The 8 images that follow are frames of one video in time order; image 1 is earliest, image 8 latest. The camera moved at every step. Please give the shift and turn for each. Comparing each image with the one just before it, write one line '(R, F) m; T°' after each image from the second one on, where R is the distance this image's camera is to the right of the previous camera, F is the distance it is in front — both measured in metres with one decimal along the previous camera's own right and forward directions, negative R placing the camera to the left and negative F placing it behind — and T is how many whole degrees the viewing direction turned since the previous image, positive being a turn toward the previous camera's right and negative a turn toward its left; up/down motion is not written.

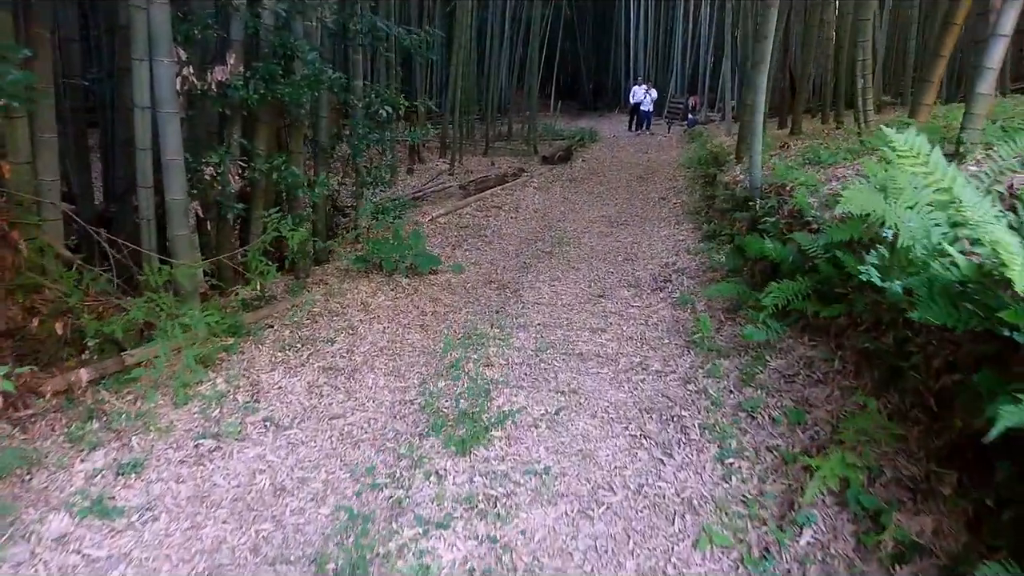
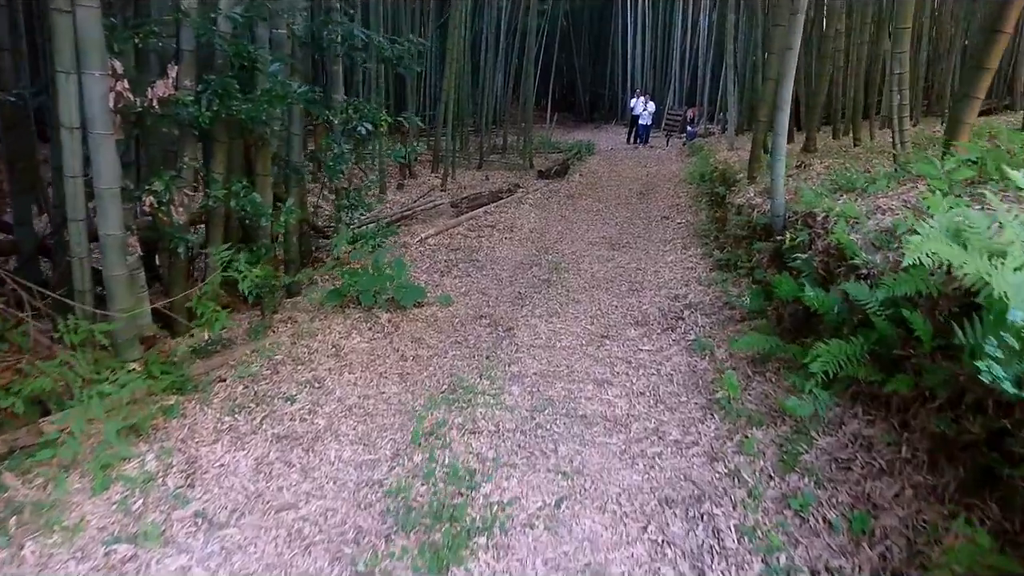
(0.0, +0.4) m; 0°
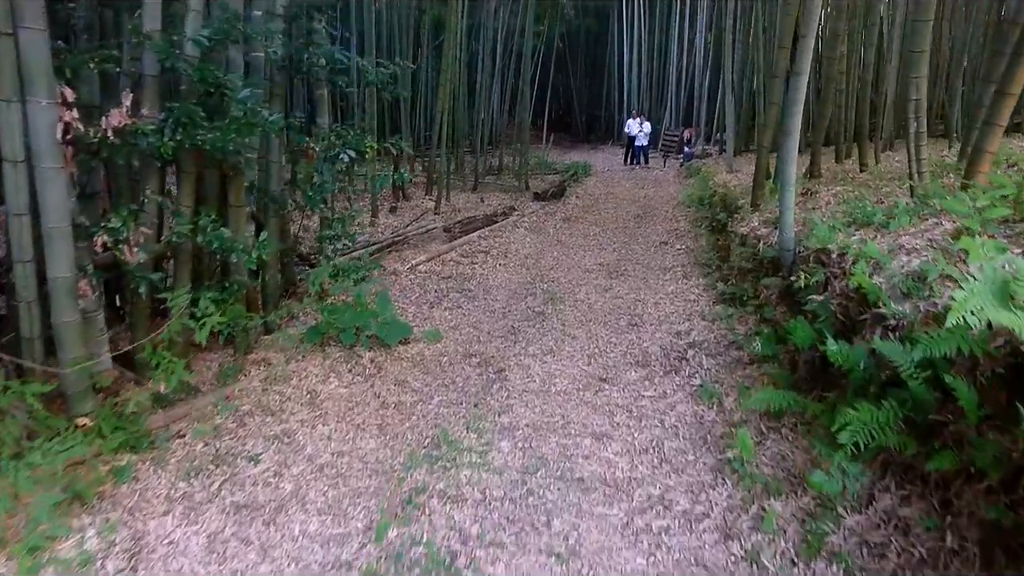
(0.0, +0.2) m; 0°
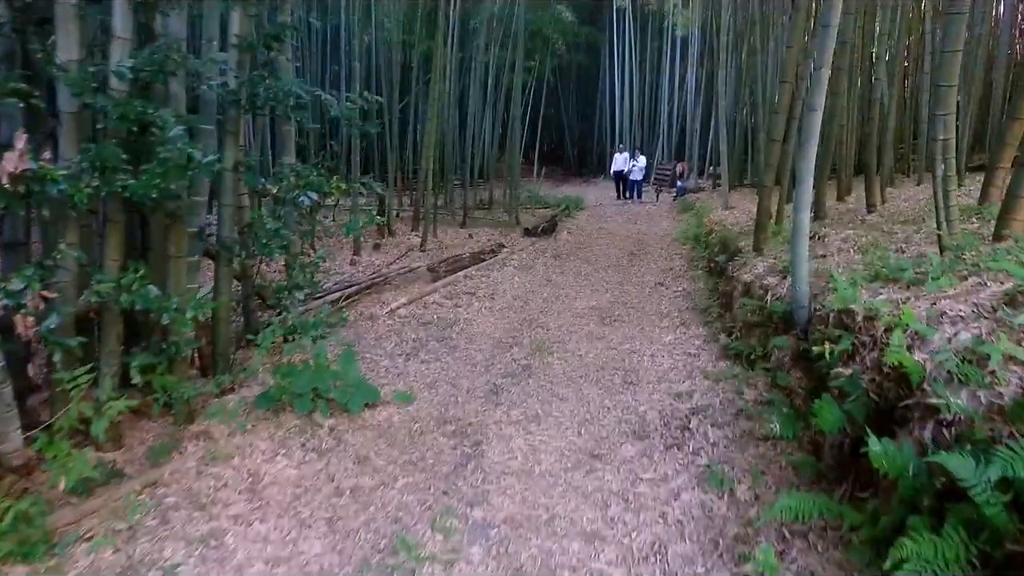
(+0.1, +0.3) m; +1°
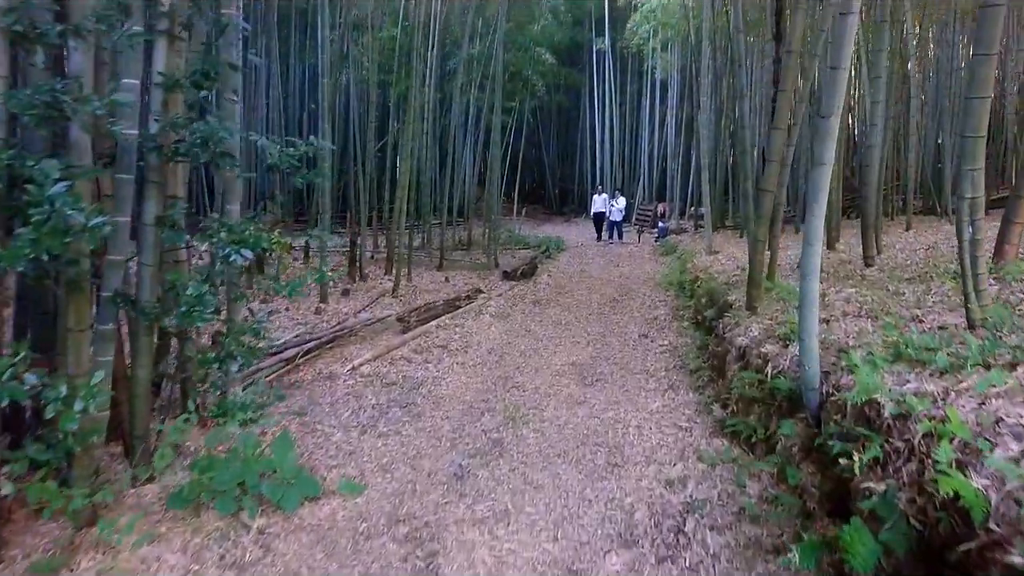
(+0.1, +0.4) m; +2°
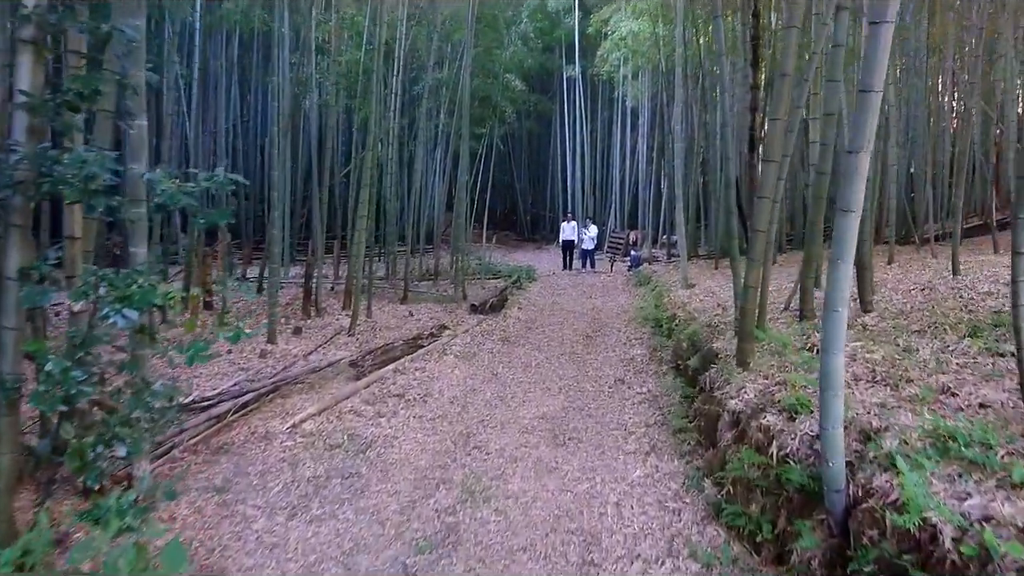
(+0.1, +0.5) m; +3°
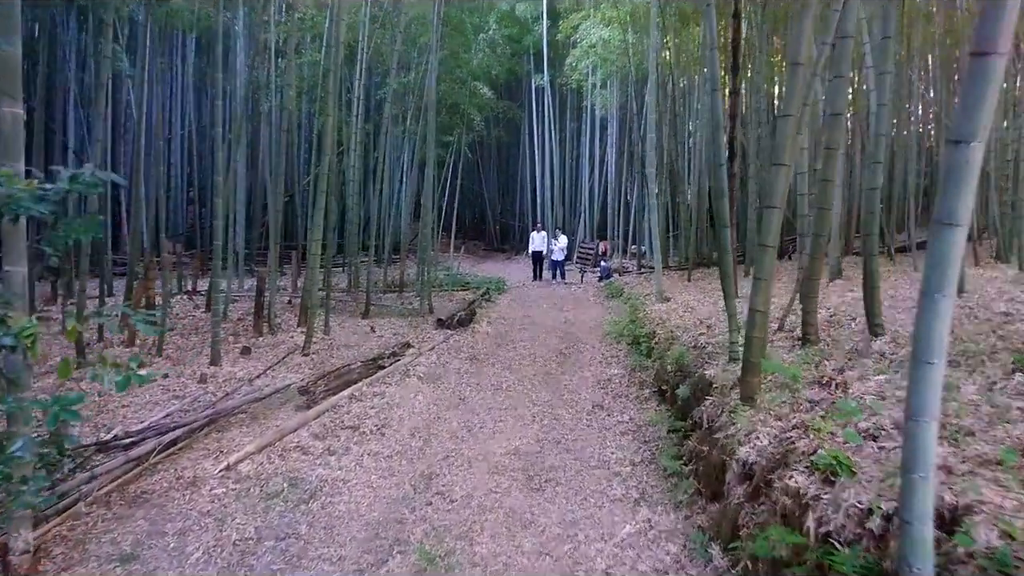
(0.0, +0.5) m; +3°
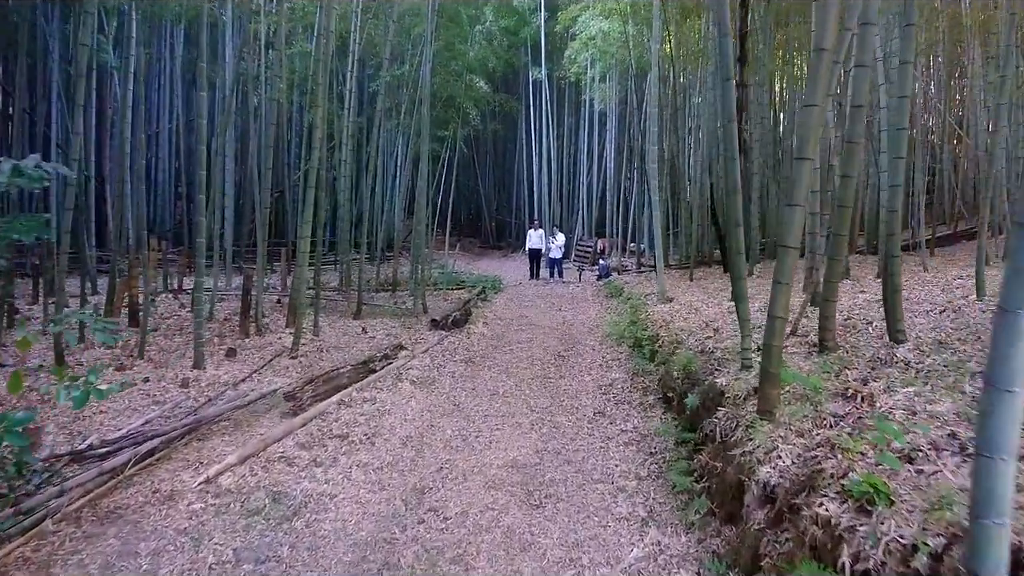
(0.0, +0.2) m; +1°
